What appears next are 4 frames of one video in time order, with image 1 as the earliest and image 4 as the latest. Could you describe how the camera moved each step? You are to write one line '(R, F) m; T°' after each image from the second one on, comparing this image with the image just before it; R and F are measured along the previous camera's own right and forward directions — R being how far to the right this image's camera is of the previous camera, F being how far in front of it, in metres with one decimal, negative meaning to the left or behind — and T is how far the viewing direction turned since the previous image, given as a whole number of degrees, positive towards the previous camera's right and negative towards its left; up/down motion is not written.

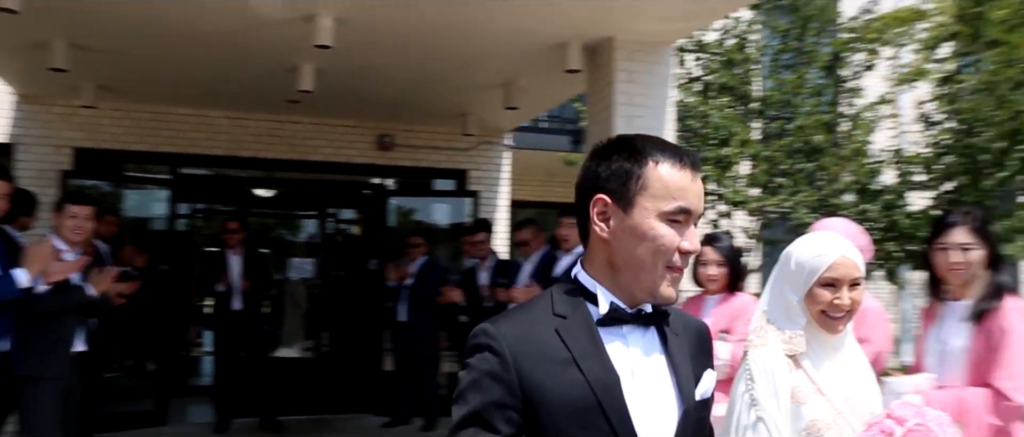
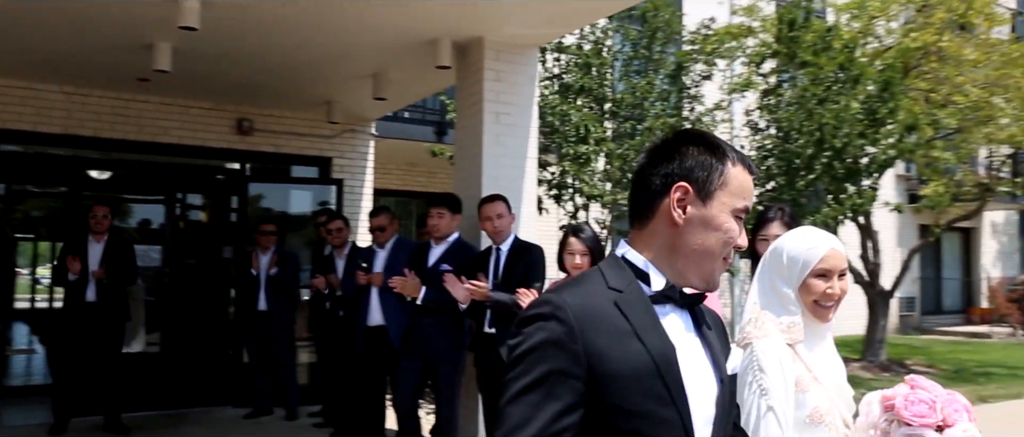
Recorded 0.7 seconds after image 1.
(-0.7, -0.1) m; +14°
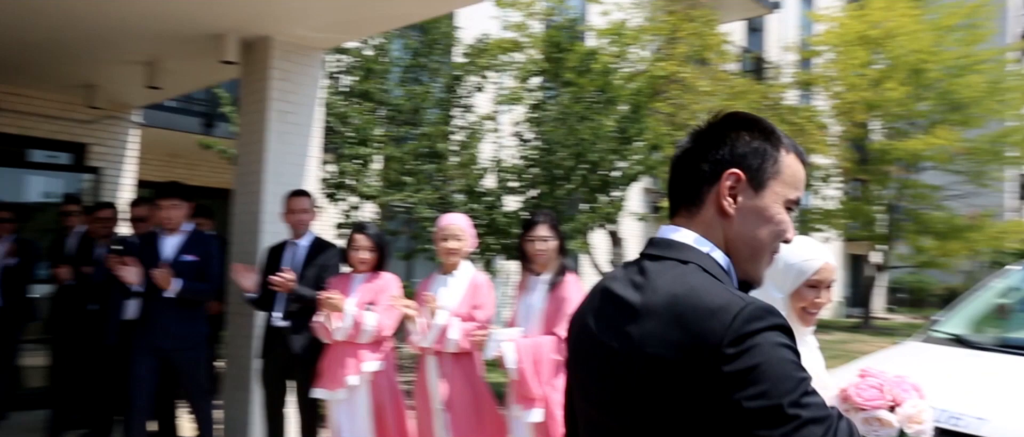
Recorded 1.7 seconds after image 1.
(-0.2, -0.3) m; +15°
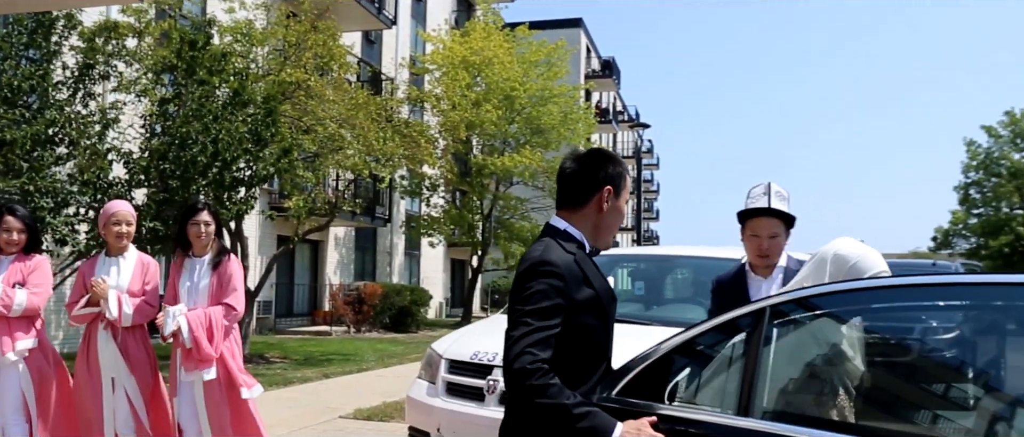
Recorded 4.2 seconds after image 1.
(-0.4, -0.6) m; +25°
